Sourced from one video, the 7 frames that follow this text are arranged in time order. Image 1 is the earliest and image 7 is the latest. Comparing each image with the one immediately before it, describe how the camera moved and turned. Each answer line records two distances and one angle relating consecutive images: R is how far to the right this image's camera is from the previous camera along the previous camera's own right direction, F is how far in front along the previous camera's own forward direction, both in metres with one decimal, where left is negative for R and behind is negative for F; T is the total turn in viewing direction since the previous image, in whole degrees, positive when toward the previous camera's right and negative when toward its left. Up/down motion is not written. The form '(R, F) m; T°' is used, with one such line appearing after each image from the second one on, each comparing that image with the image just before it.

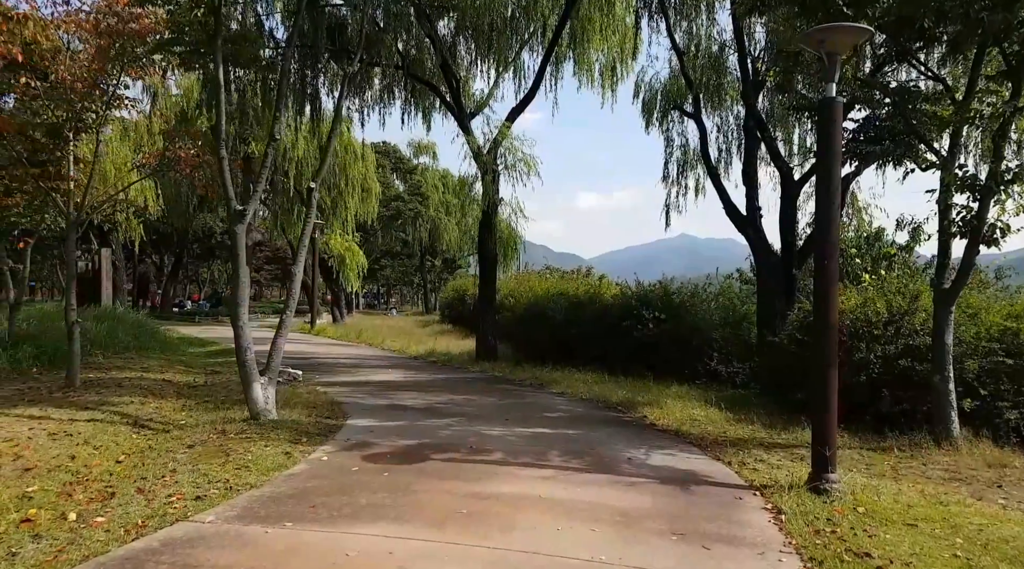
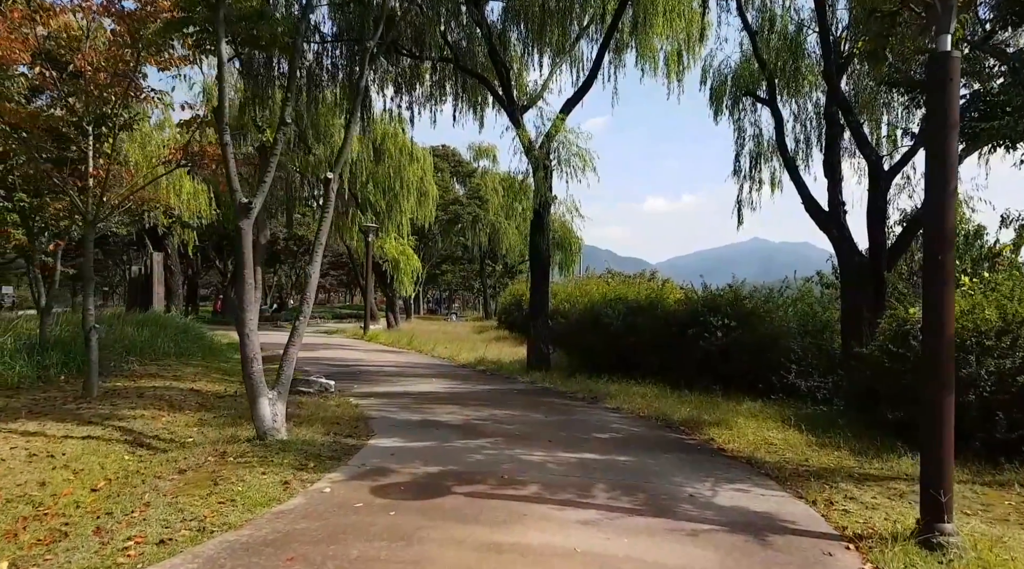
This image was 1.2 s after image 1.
(+0.2, +1.1) m; -4°
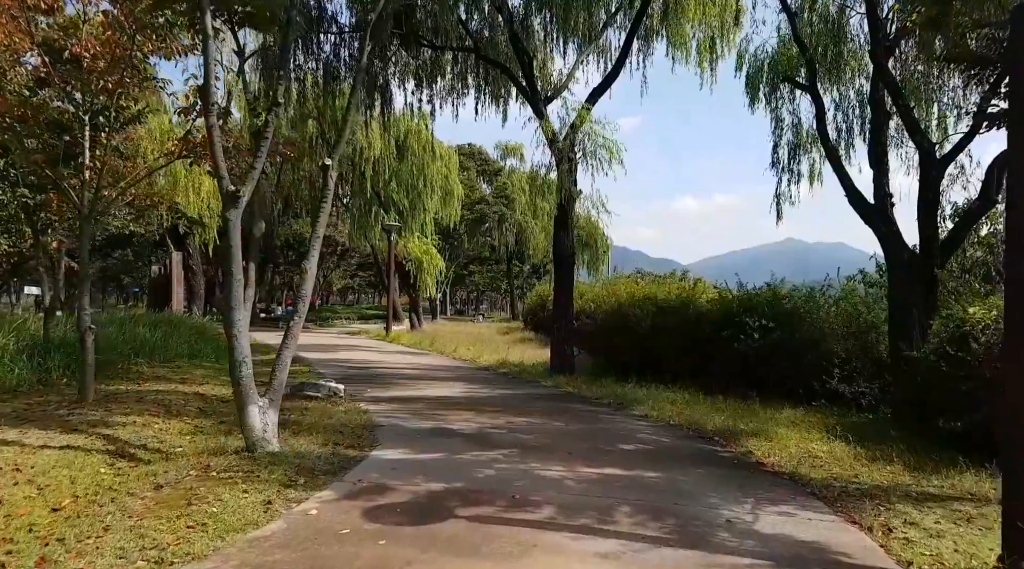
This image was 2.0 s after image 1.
(+0.1, +0.7) m; -2°
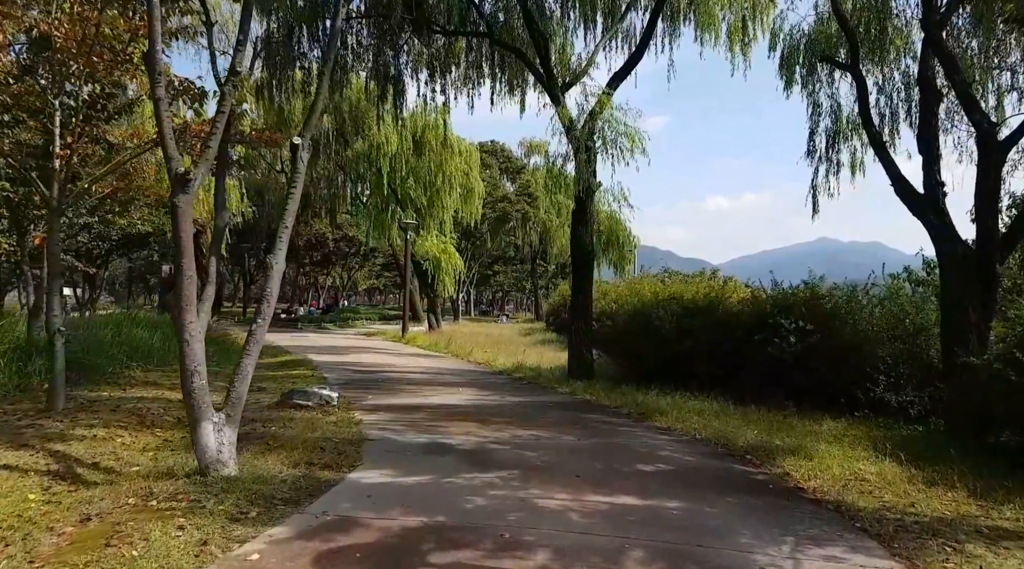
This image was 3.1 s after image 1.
(+0.2, +1.0) m; -2°
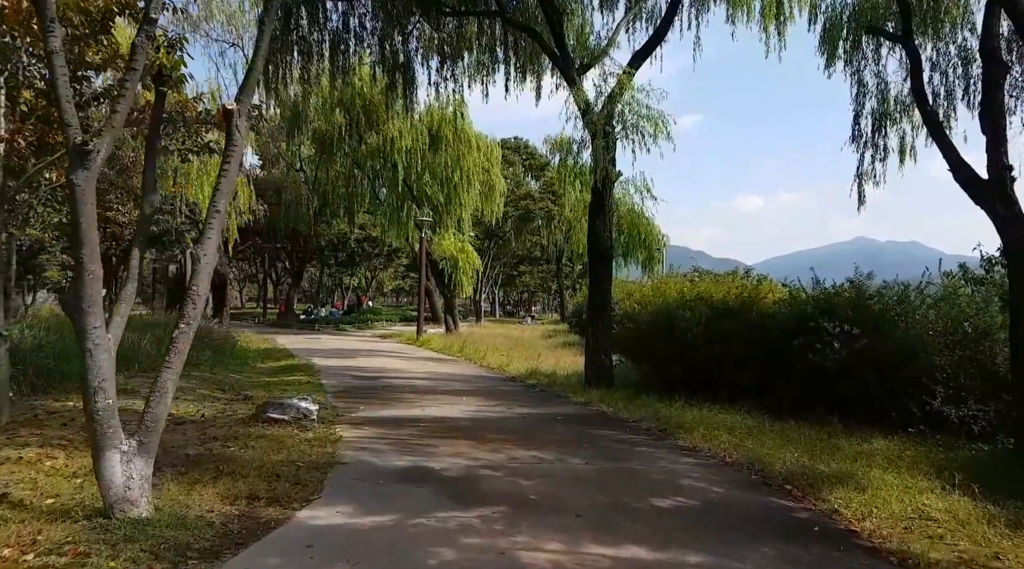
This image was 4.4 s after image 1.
(+0.3, +1.2) m; -2°
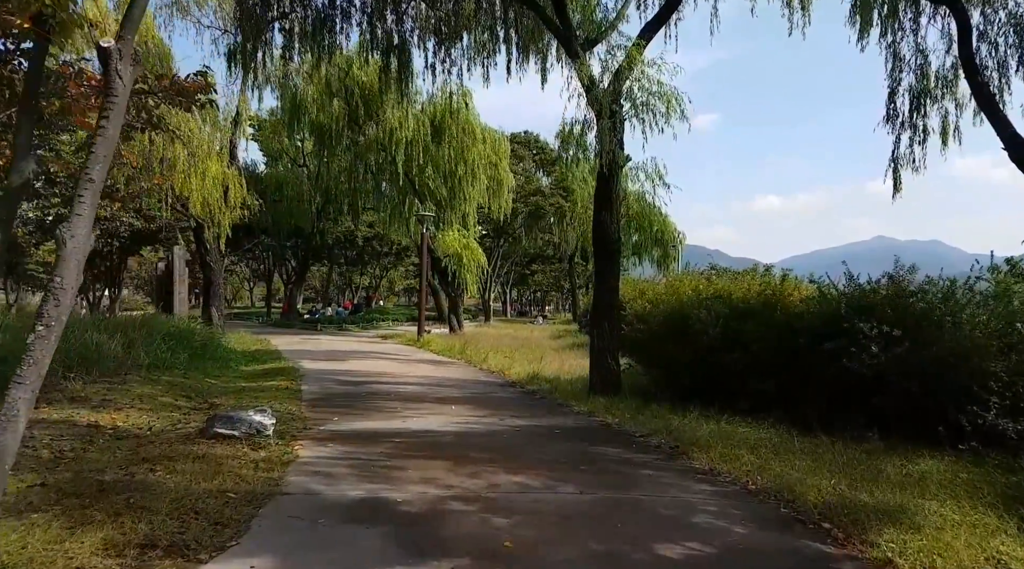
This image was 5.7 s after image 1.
(+0.2, +1.2) m; -1°
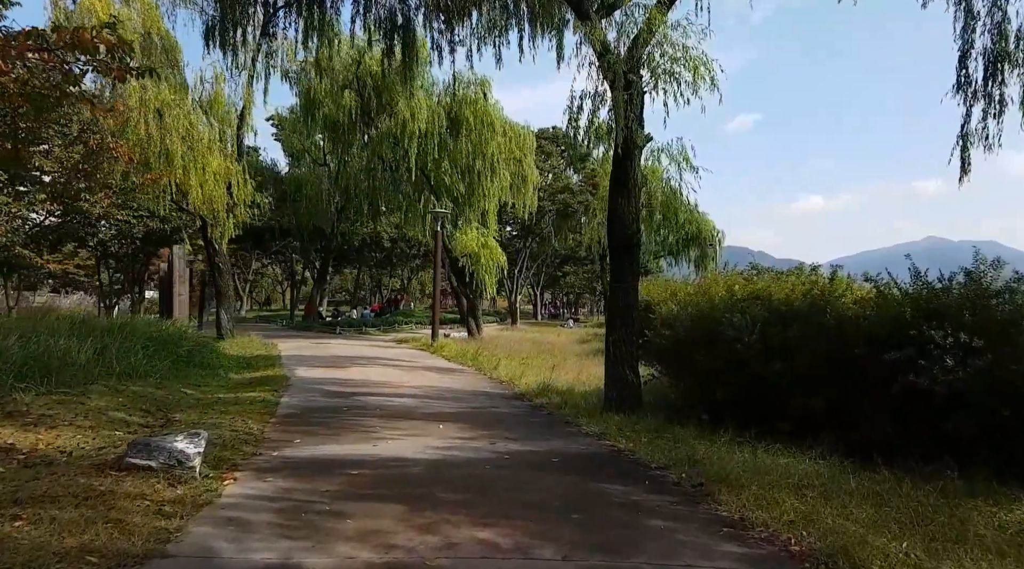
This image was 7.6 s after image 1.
(+0.4, +1.5) m; -2°
